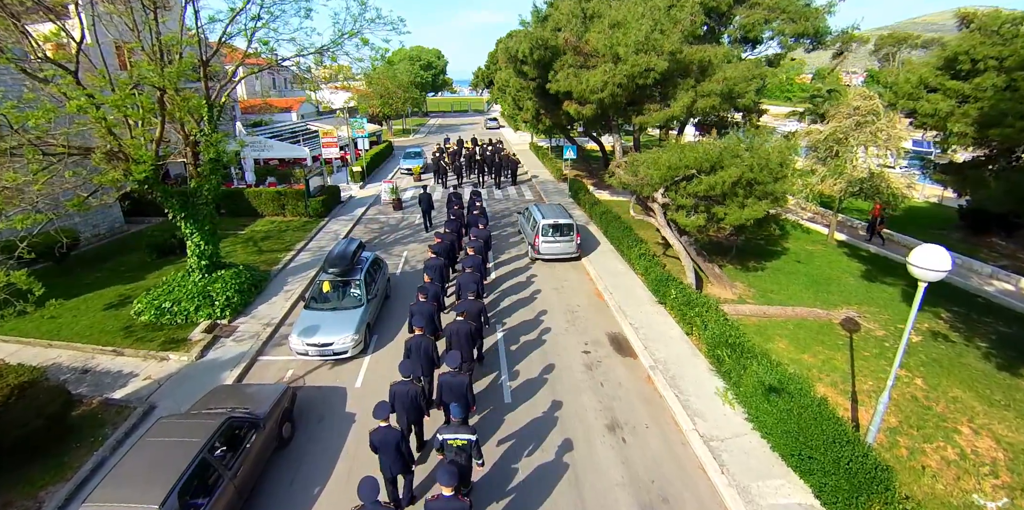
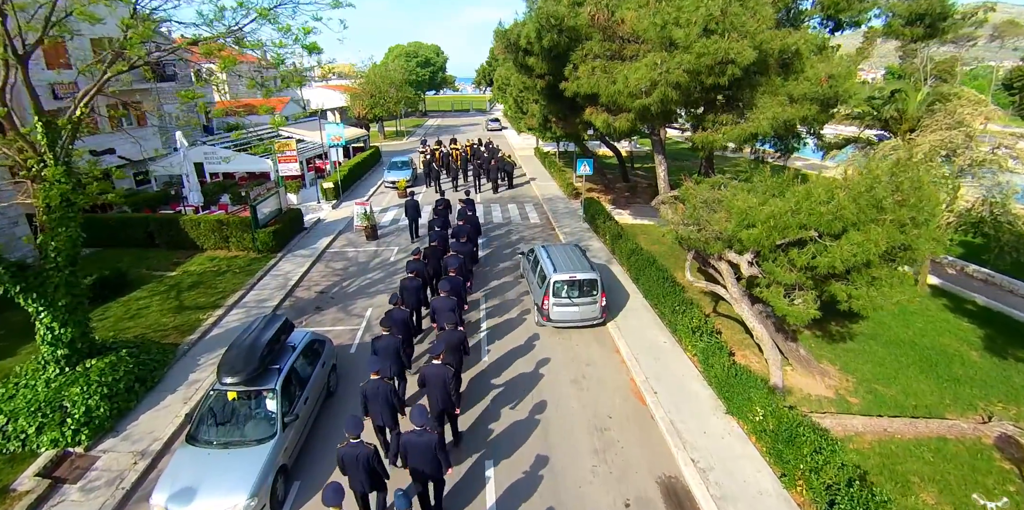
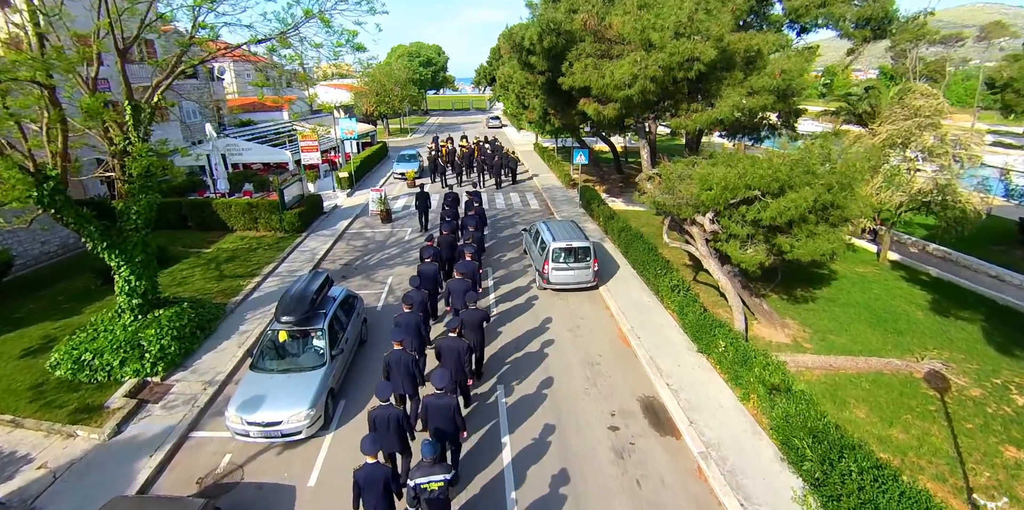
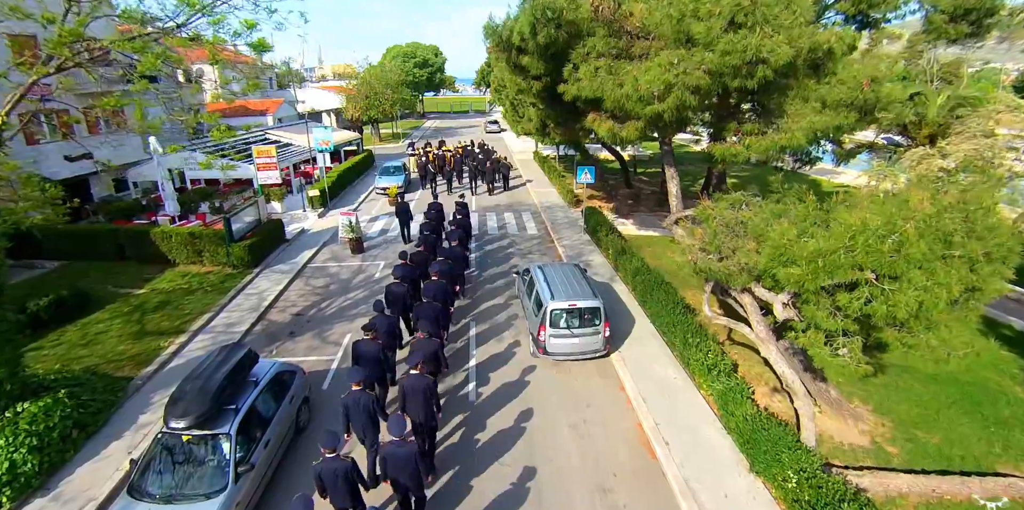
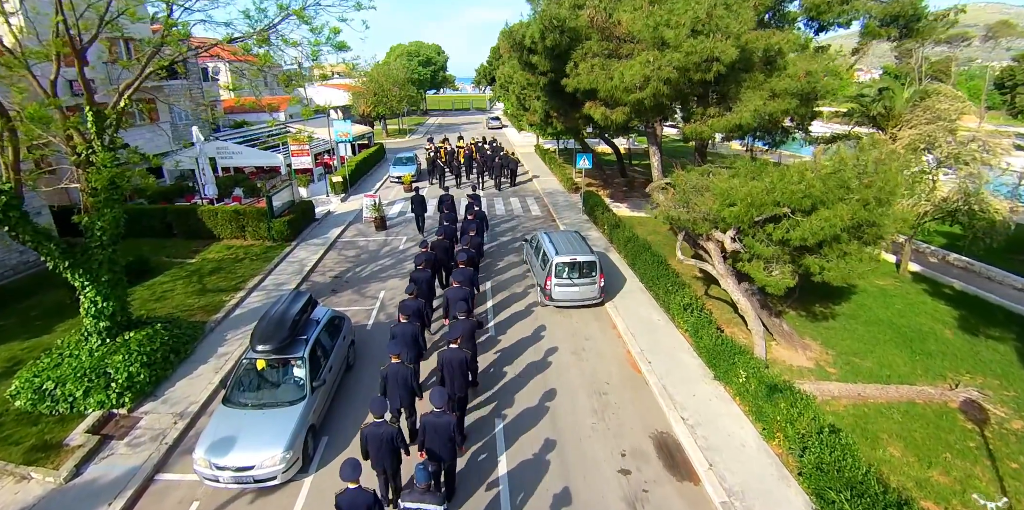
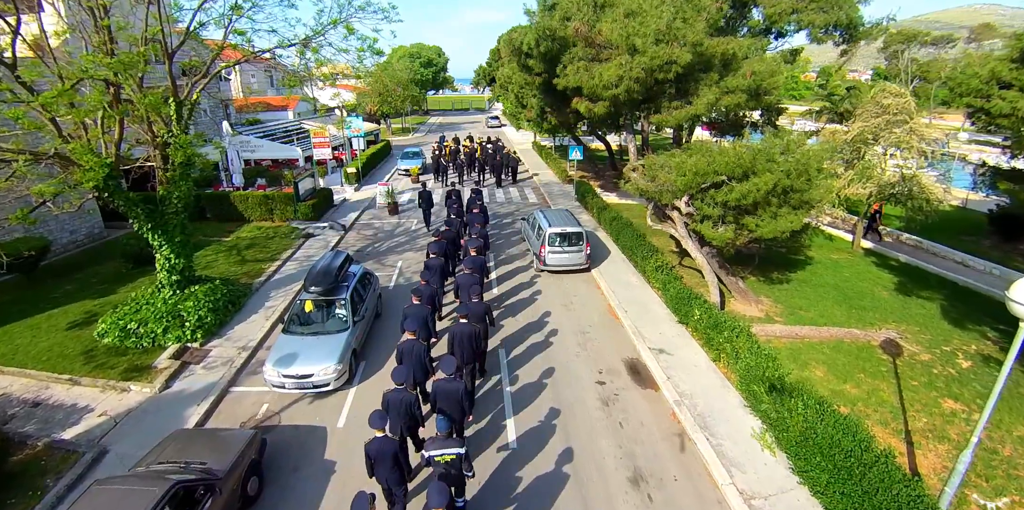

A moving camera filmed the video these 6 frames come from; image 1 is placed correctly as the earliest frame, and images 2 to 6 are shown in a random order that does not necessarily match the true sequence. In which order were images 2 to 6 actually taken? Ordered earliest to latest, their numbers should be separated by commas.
6, 3, 5, 2, 4
